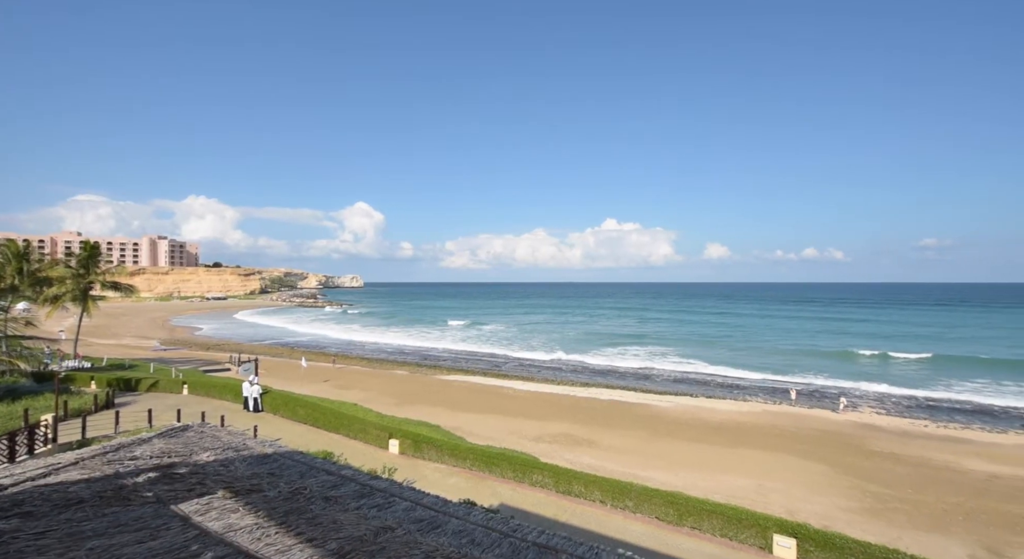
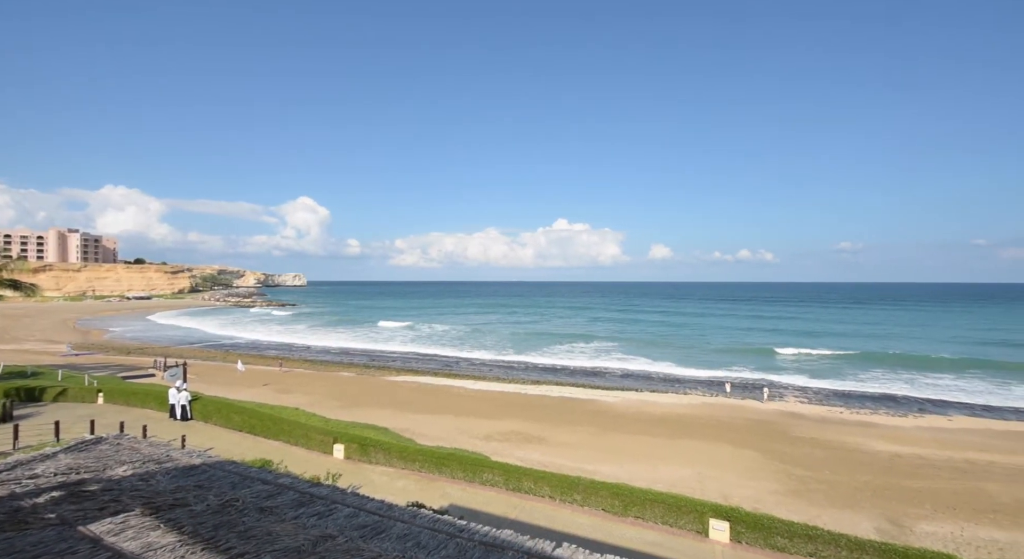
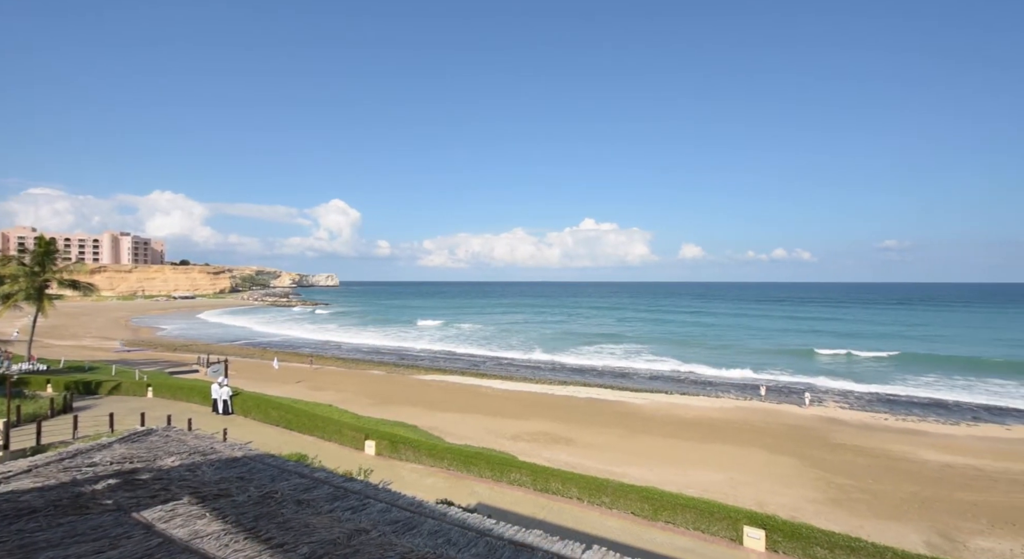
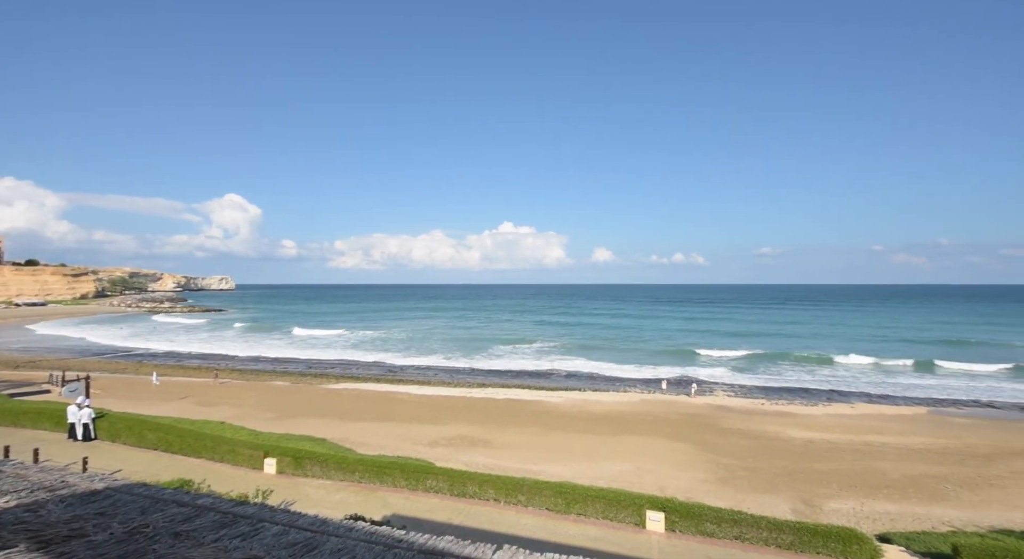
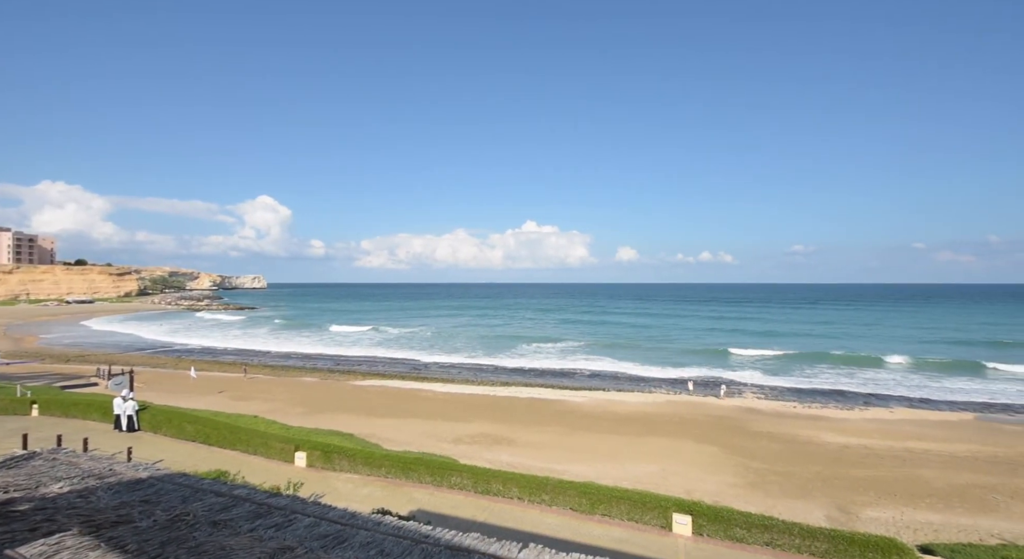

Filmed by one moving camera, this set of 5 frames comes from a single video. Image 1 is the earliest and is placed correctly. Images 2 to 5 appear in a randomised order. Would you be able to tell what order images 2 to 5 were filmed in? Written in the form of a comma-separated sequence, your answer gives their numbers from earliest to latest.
3, 2, 5, 4
